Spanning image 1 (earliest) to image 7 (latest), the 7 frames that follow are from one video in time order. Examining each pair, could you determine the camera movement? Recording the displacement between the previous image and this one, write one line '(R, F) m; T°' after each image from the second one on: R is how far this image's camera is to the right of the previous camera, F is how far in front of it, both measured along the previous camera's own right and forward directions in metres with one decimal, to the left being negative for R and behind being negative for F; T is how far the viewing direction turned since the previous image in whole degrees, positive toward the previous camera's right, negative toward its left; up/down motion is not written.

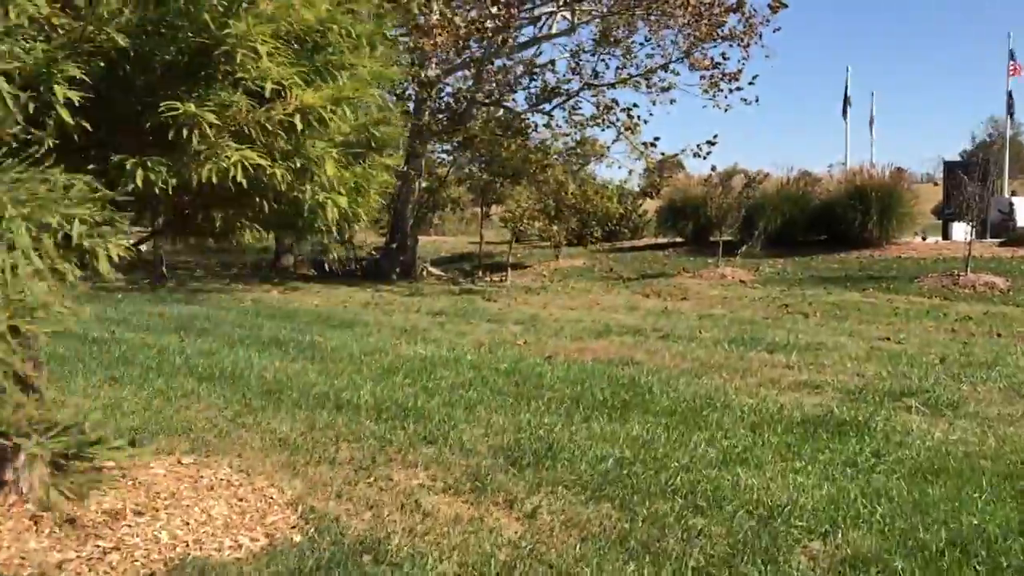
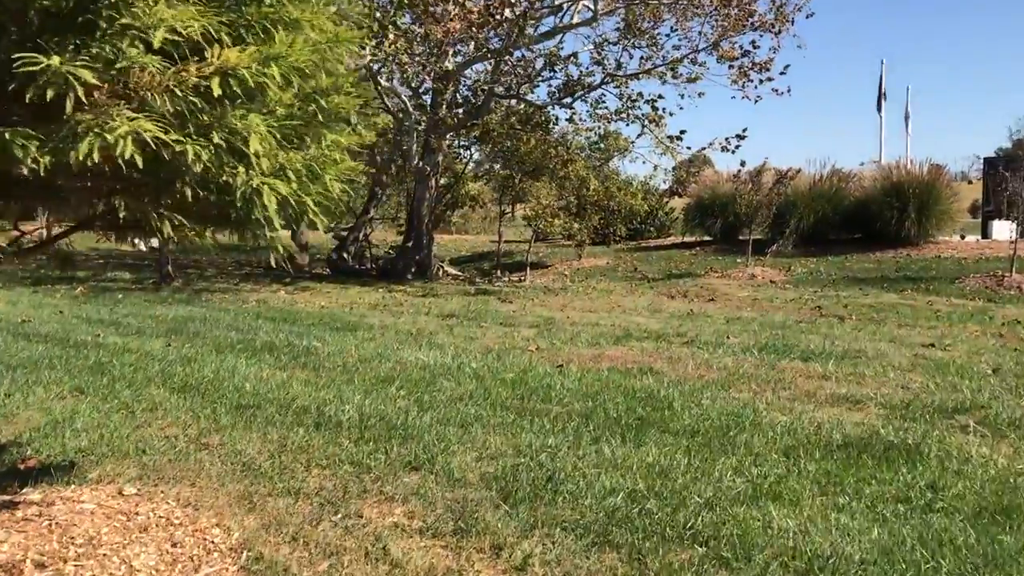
(+0.2, +0.7) m; -2°
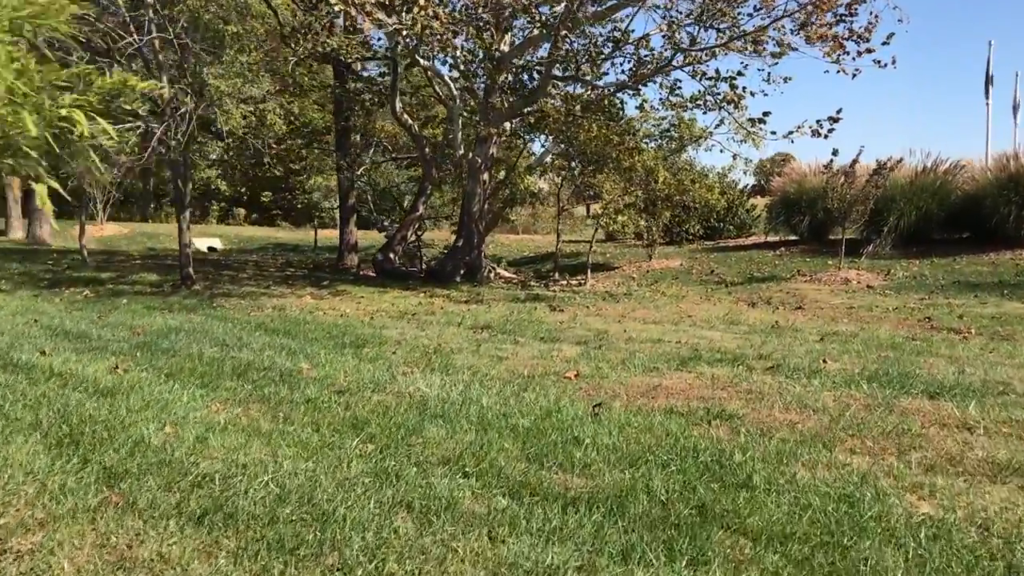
(+0.3, +2.0) m; -5°
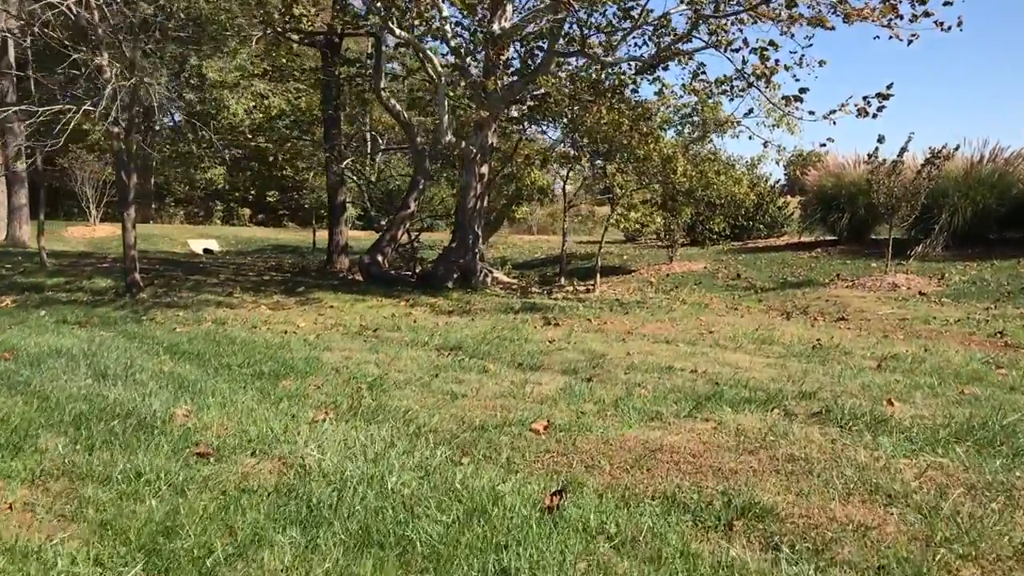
(+0.4, +2.0) m; -2°
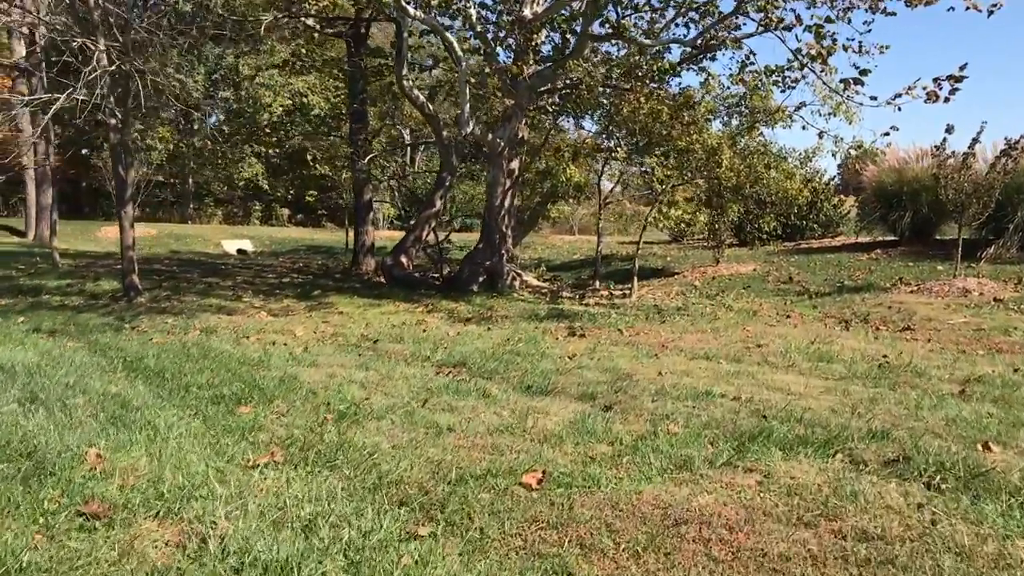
(+0.3, +1.2) m; -3°
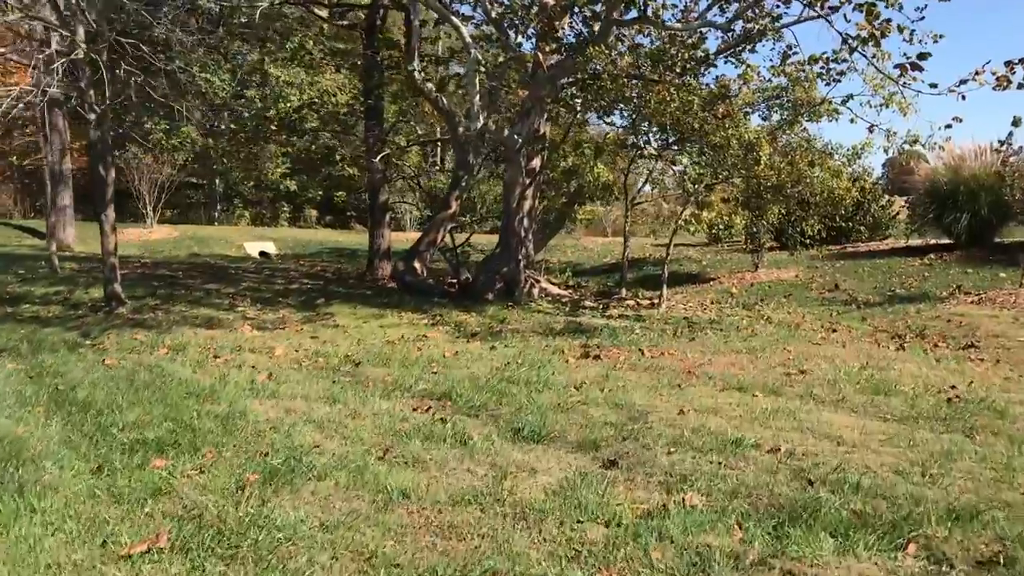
(+0.3, +1.1) m; -2°
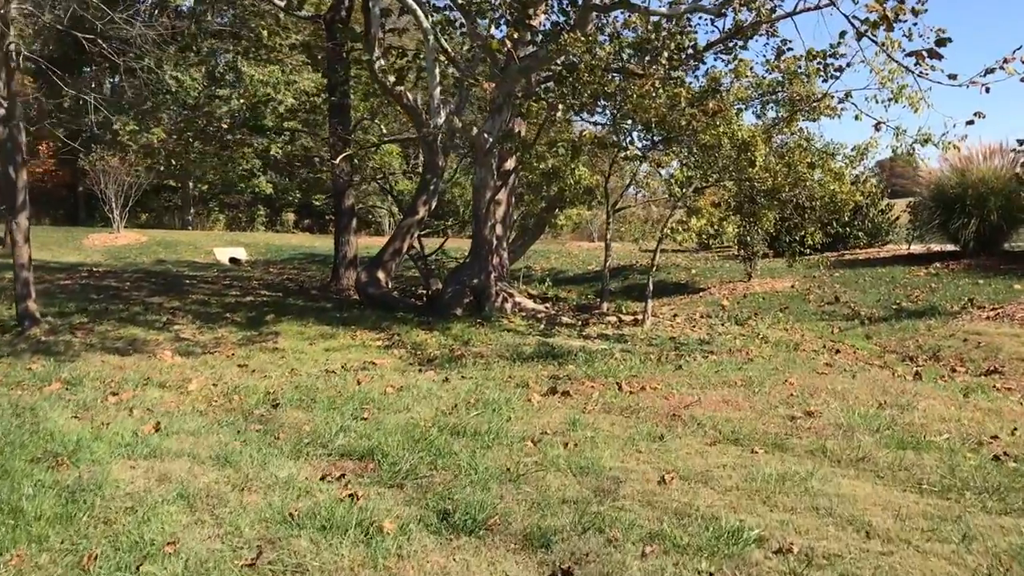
(+0.3, +1.2) m; +1°
